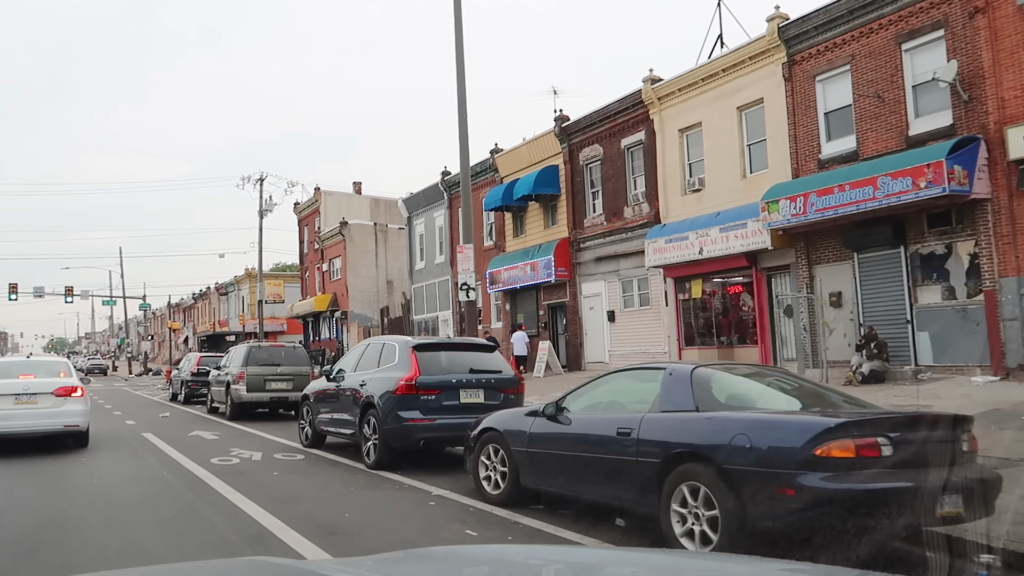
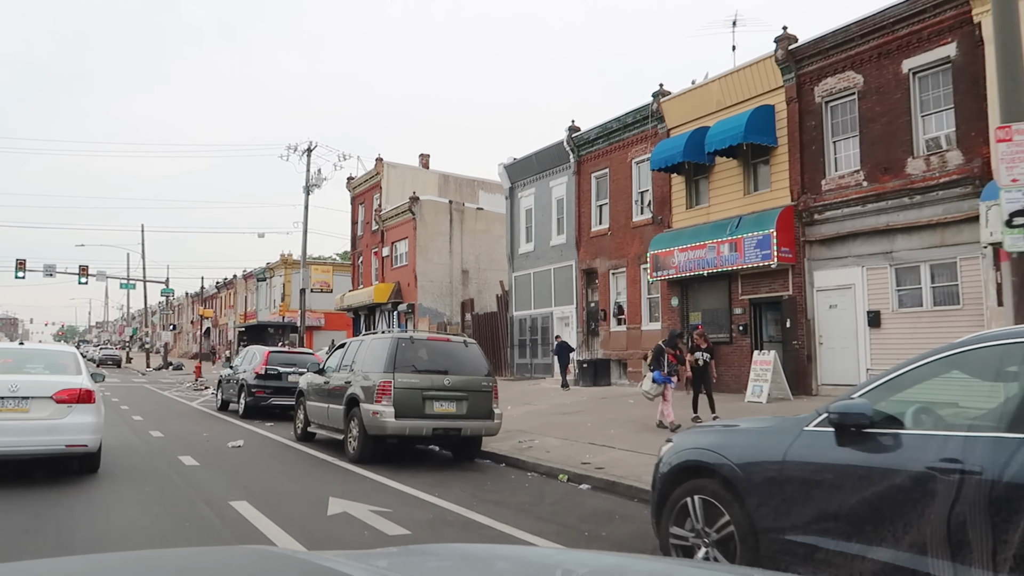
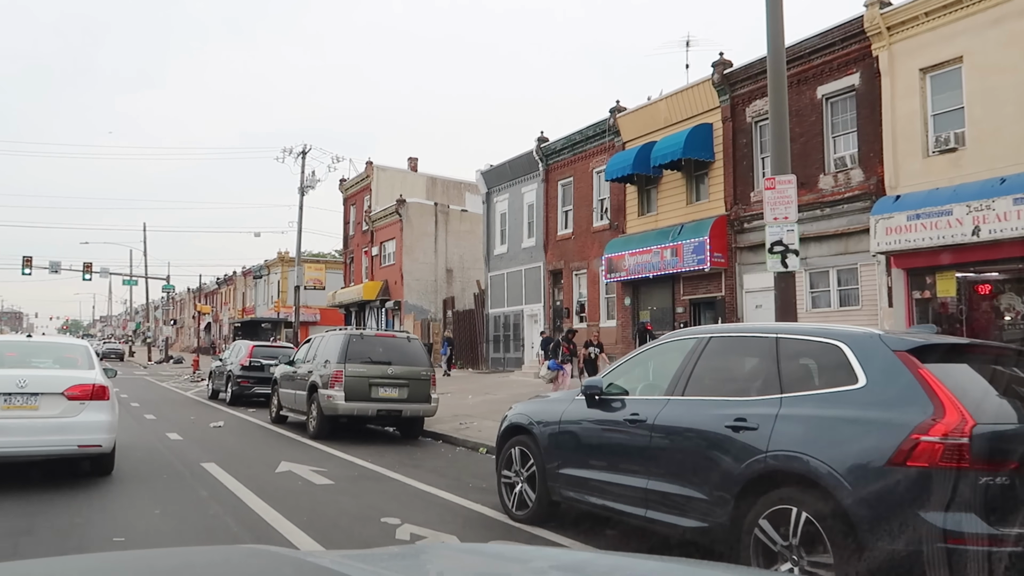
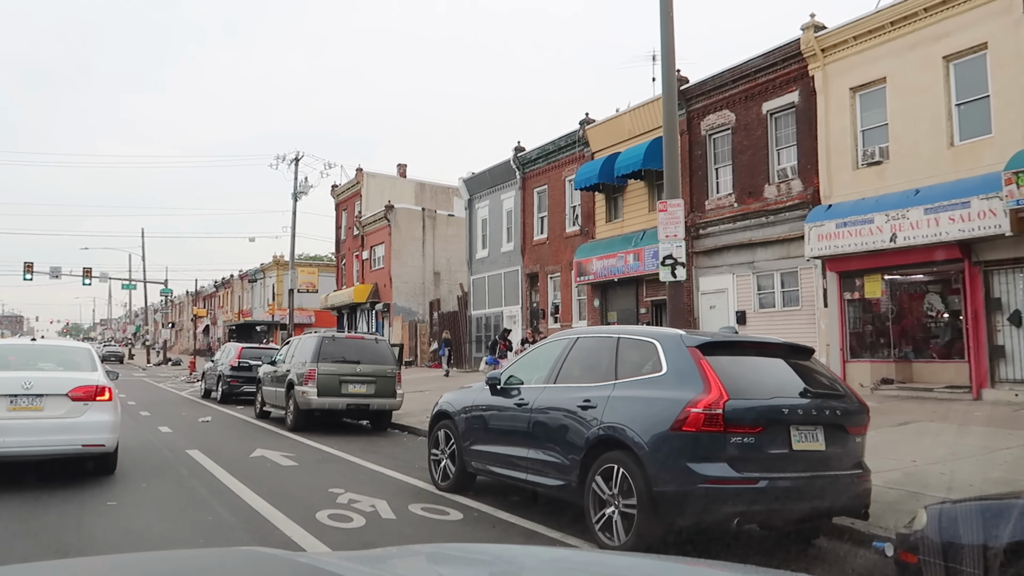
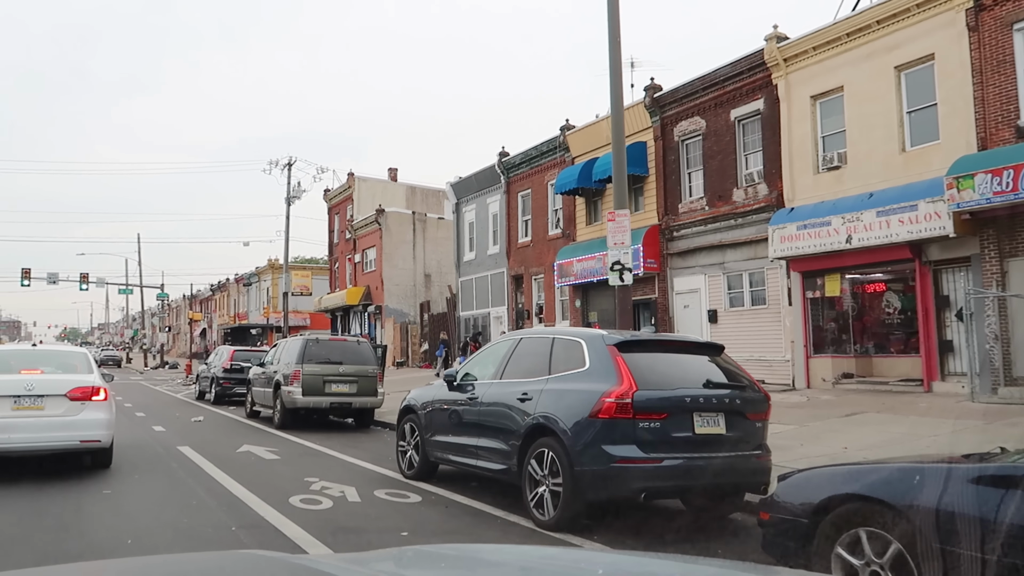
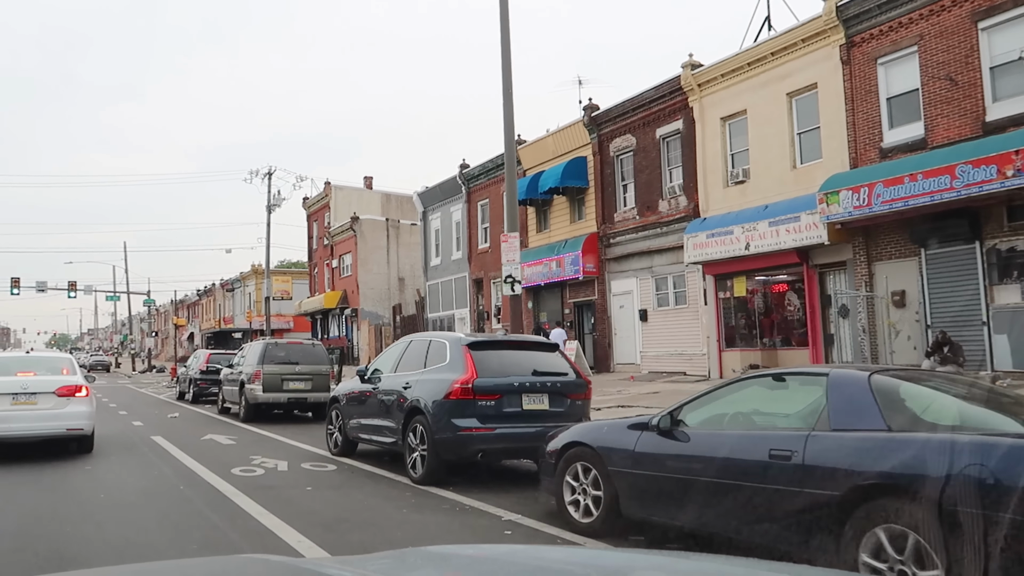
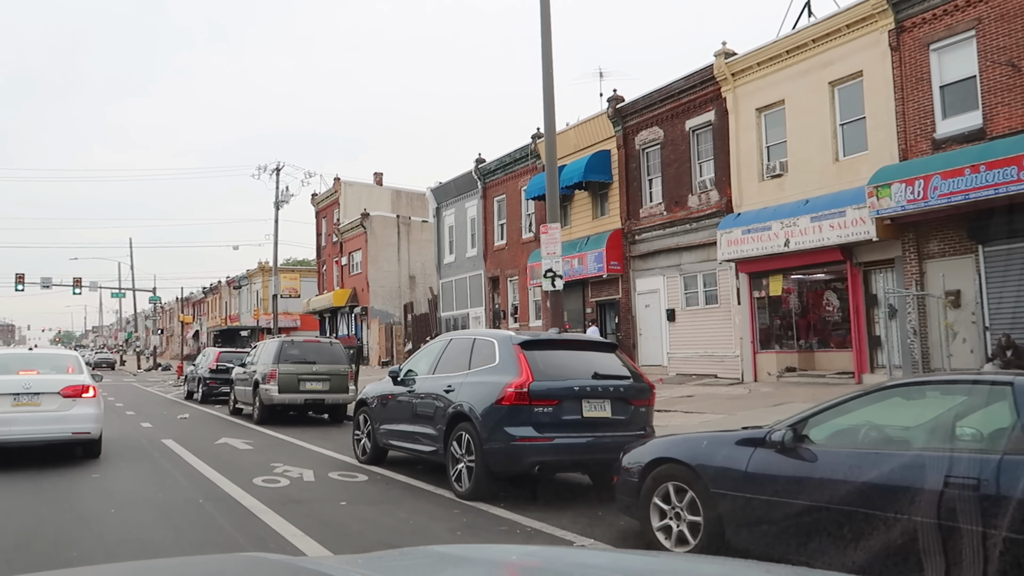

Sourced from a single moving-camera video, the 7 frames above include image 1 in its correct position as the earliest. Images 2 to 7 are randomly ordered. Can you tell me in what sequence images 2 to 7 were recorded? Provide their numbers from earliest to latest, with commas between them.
6, 7, 5, 4, 3, 2
